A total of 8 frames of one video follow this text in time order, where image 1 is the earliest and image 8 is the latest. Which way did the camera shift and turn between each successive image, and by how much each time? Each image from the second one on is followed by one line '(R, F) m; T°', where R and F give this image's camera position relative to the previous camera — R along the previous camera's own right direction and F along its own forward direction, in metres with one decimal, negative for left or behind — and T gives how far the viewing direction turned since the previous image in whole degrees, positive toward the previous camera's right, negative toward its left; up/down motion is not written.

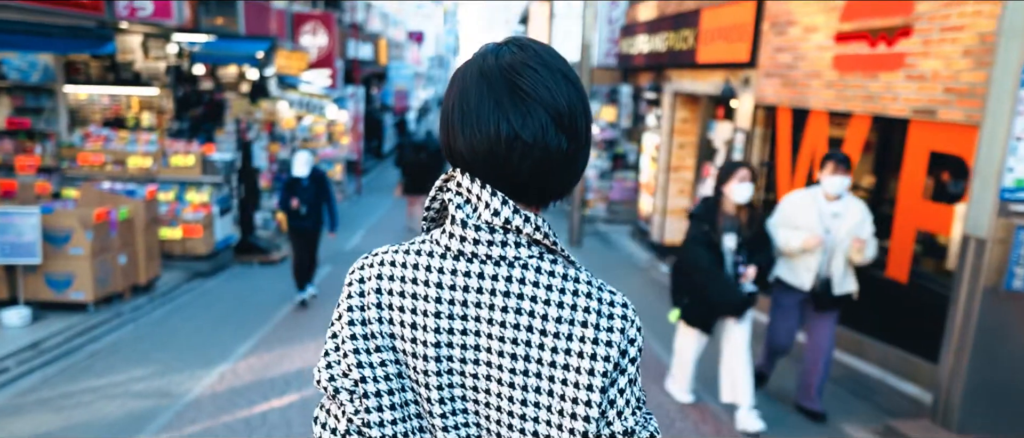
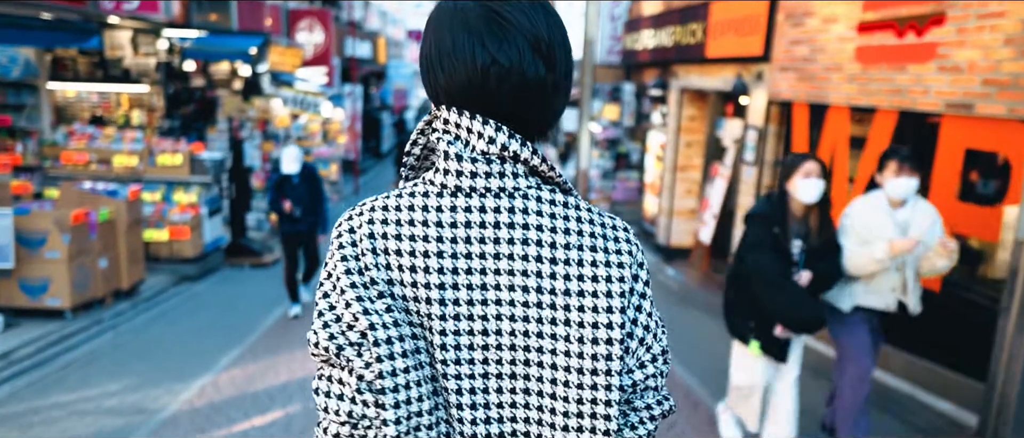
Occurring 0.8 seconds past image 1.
(0.0, +0.4) m; 0°
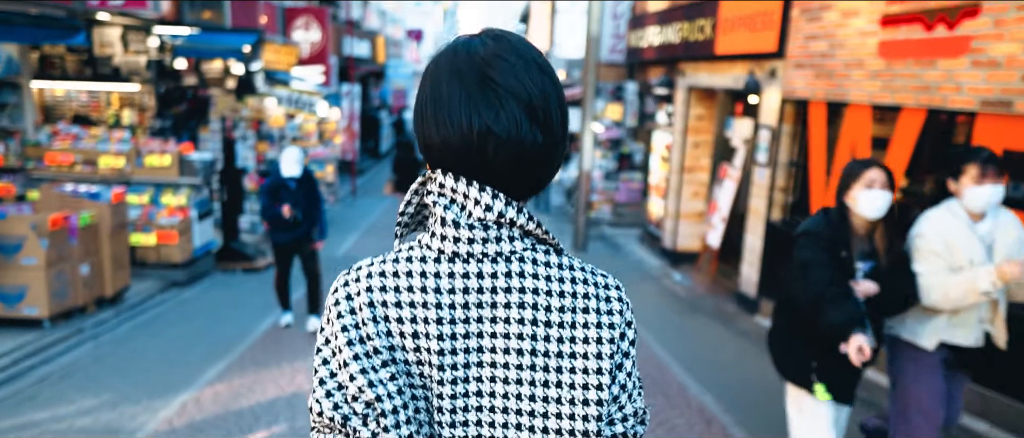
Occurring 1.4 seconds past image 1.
(0.0, +0.4) m; 0°
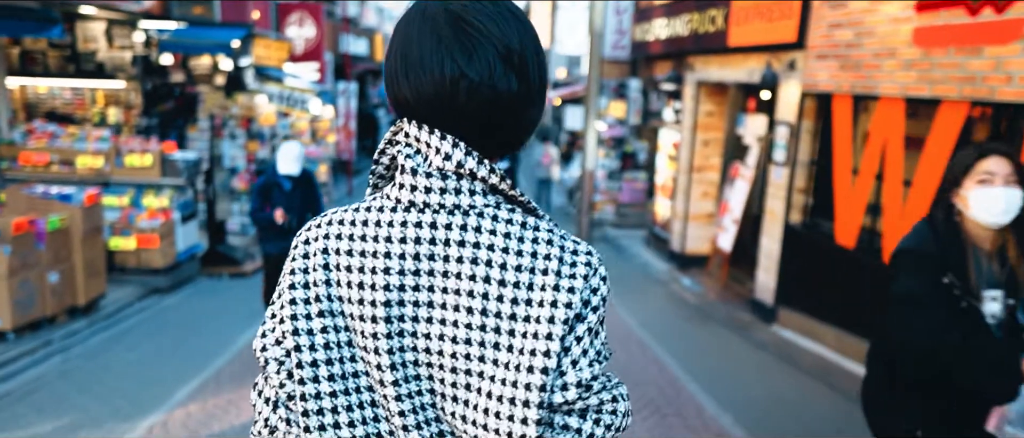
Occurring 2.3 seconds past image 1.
(0.0, +0.5) m; 0°
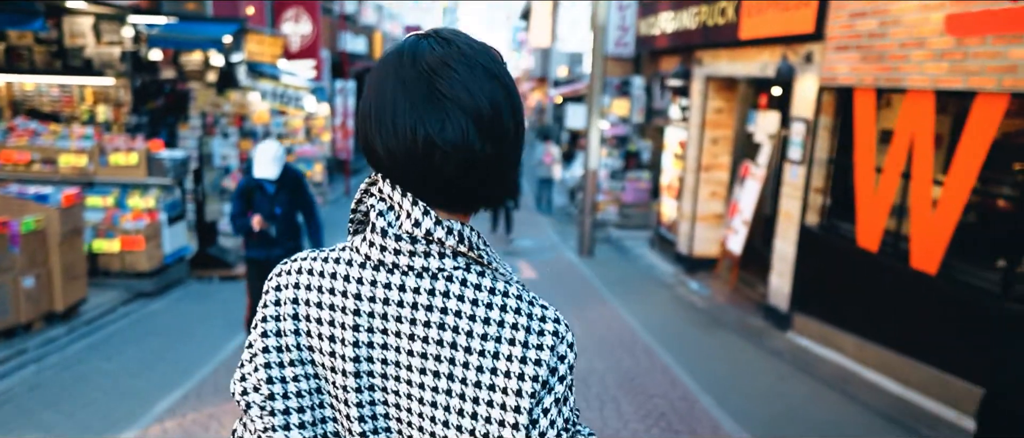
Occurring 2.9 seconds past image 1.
(0.0, +0.4) m; 0°
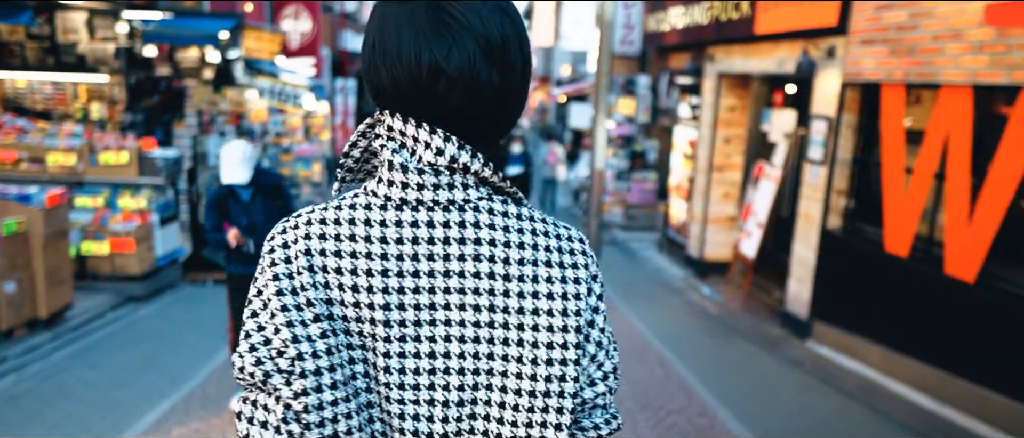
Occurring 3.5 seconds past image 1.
(0.0, +0.3) m; 0°
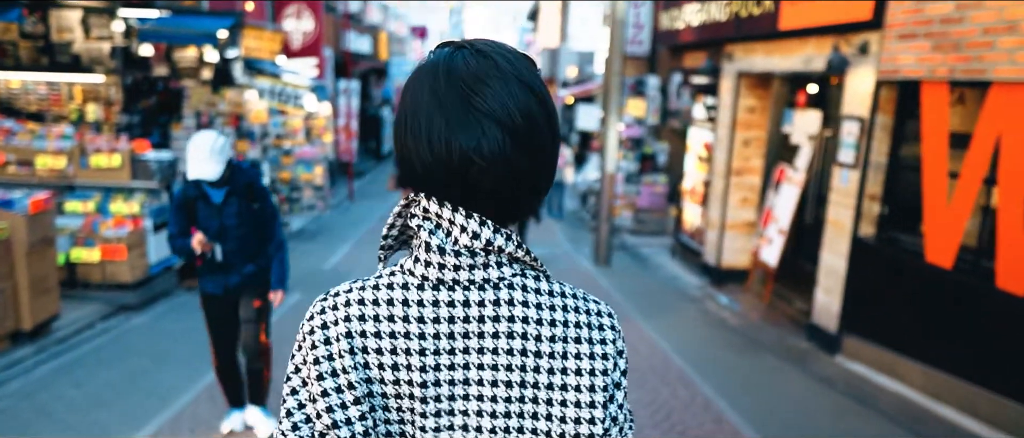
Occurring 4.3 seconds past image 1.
(-0.1, +0.4) m; 0°
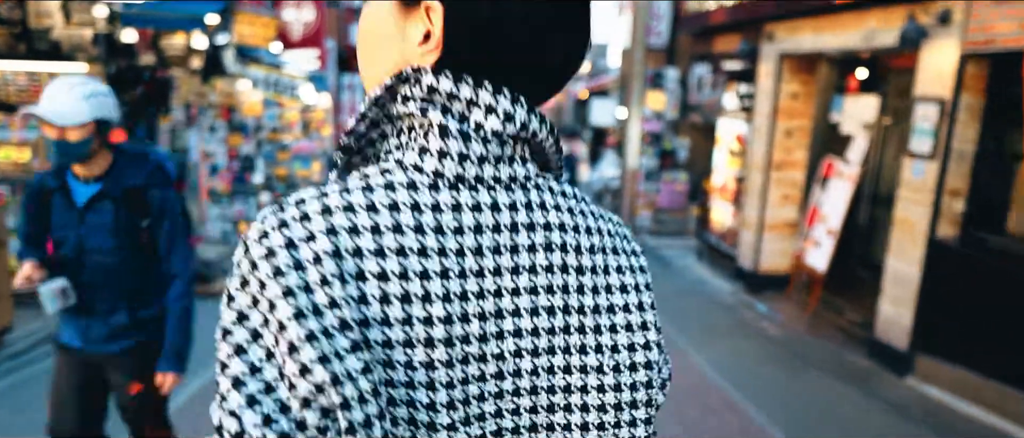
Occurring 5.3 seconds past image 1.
(-0.1, +0.9) m; -1°
